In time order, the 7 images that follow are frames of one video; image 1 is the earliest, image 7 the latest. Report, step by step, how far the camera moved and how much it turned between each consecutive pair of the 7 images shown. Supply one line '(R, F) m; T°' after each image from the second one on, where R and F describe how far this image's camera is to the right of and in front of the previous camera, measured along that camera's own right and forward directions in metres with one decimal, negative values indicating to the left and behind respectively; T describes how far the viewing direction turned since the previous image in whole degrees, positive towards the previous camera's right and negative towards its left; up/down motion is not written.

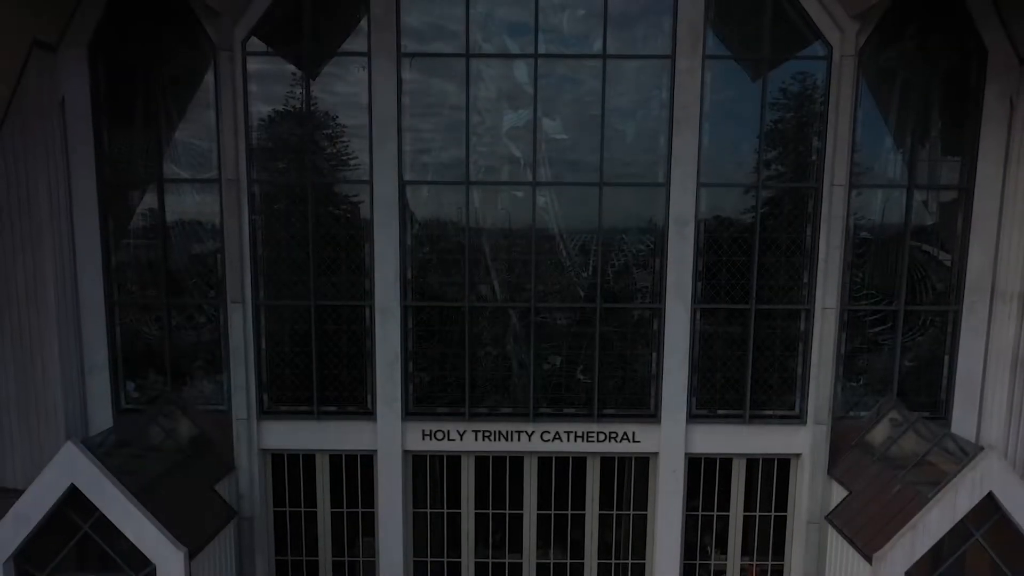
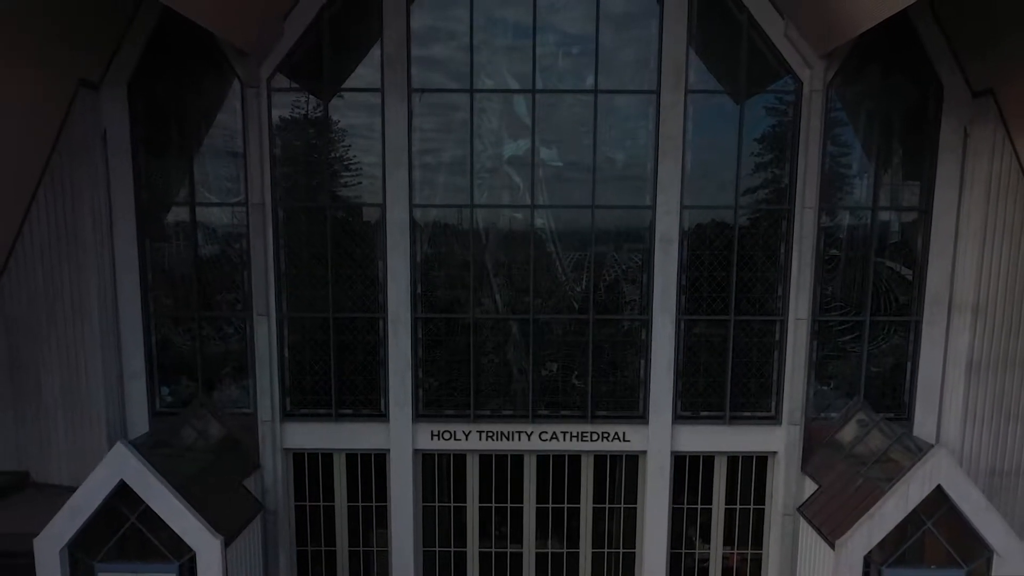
(0.0, -0.9) m; 0°
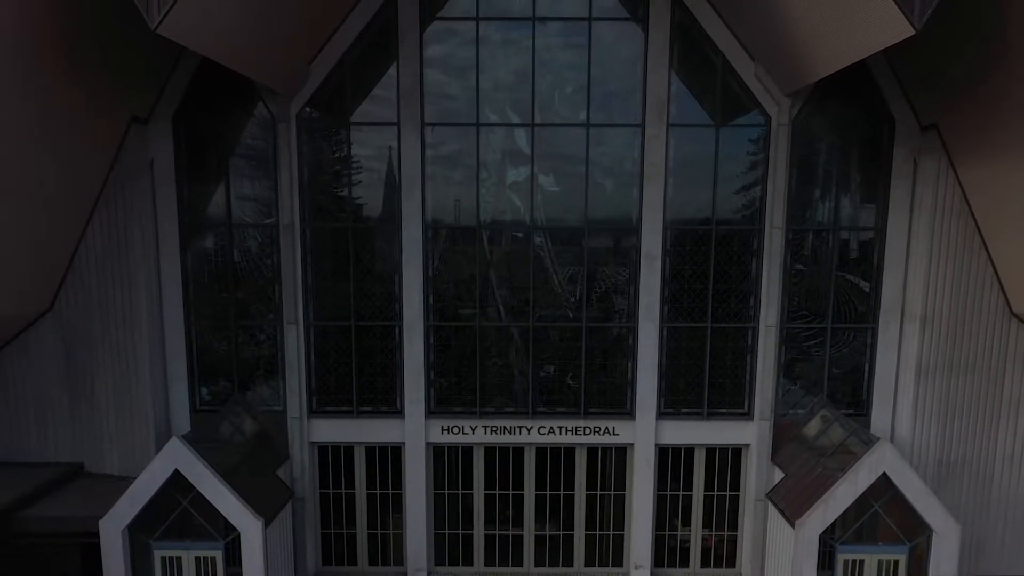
(0.0, -1.2) m; 0°
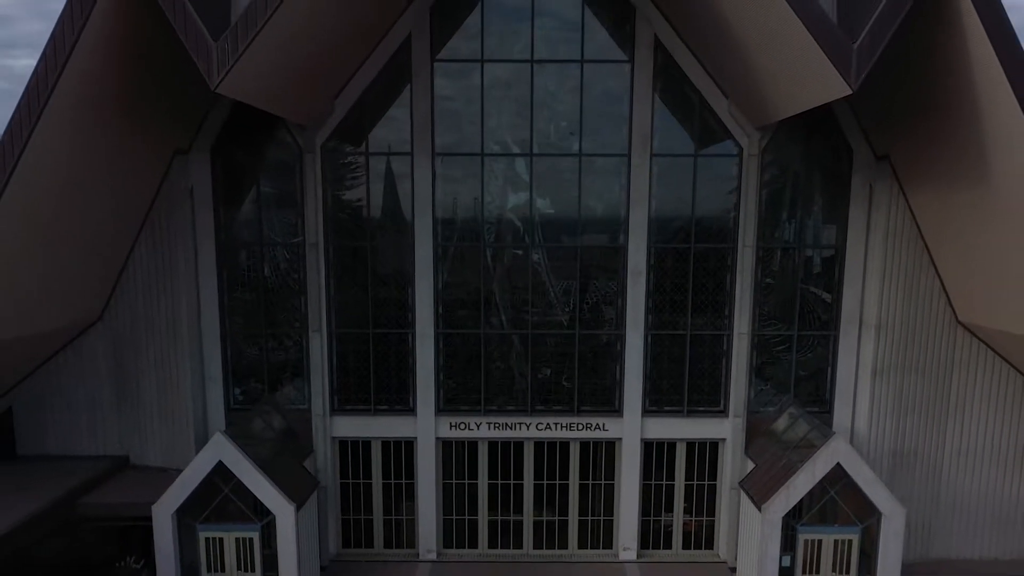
(0.0, -1.3) m; 0°
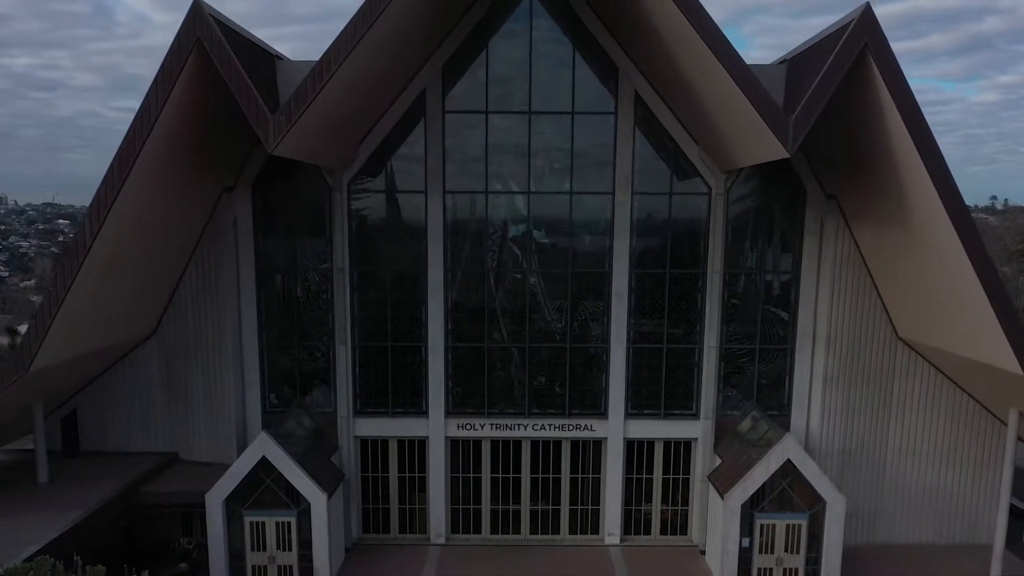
(0.0, -1.9) m; 0°
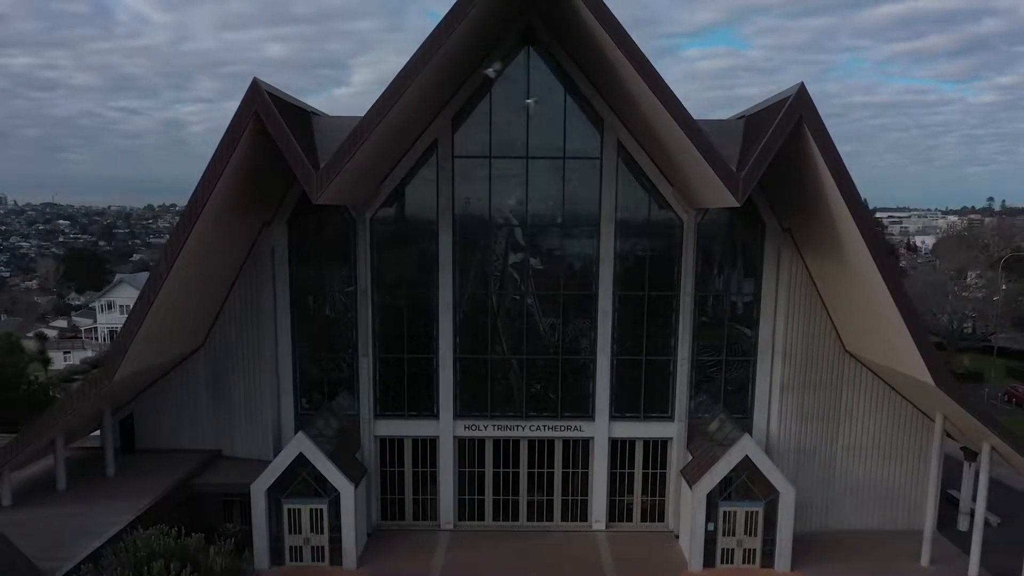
(0.0, -2.2) m; 0°
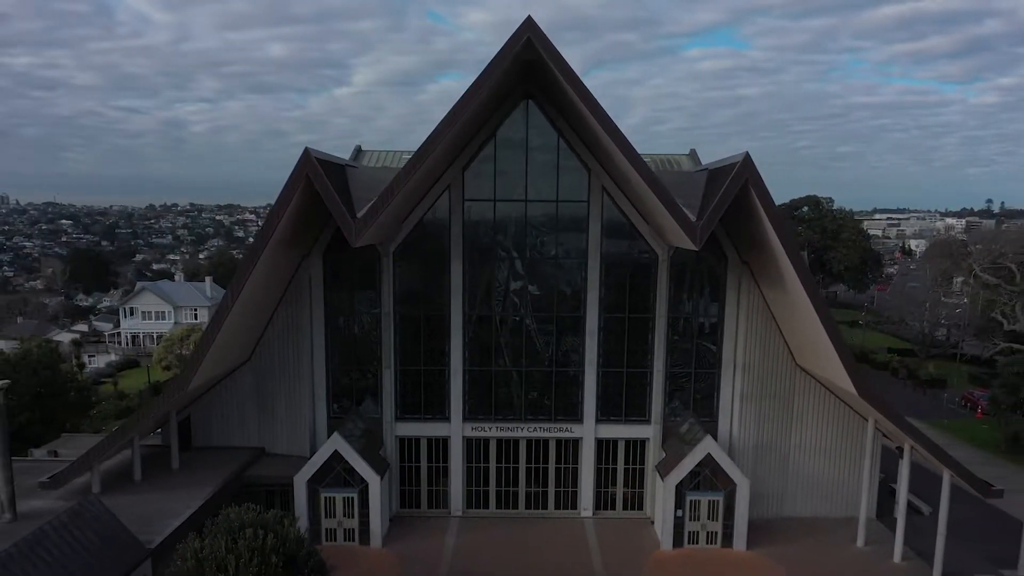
(0.0, -2.9) m; 0°
